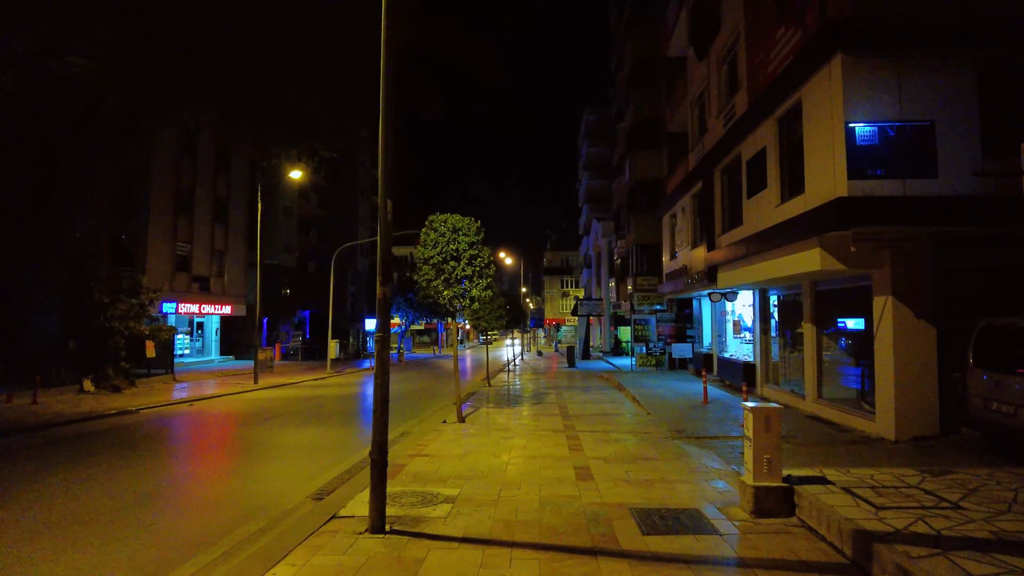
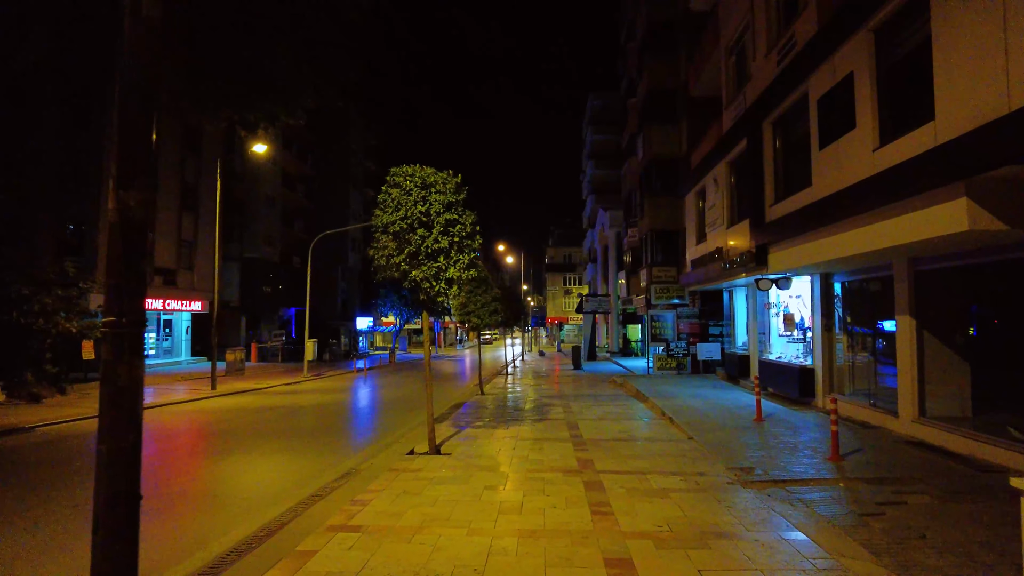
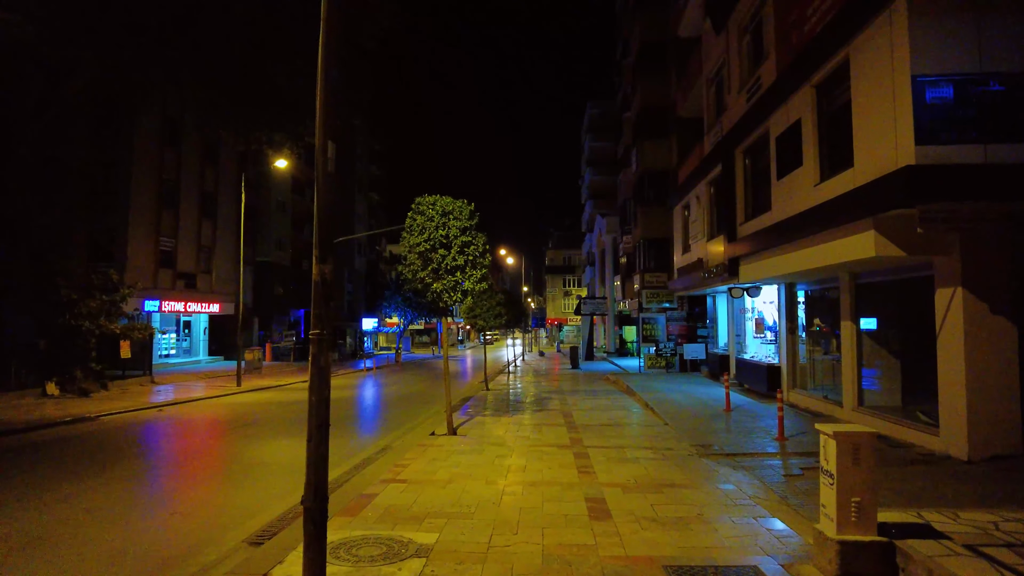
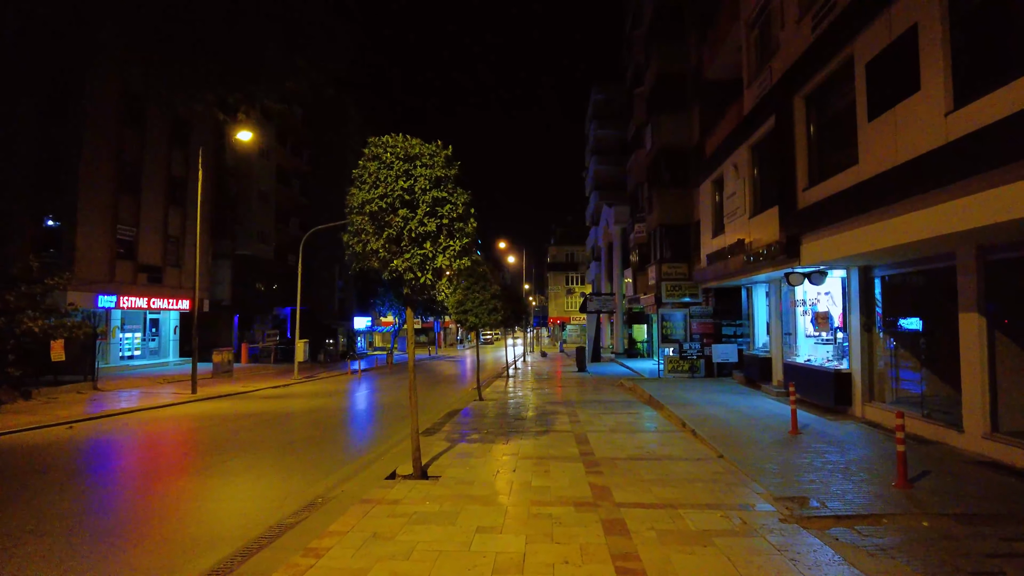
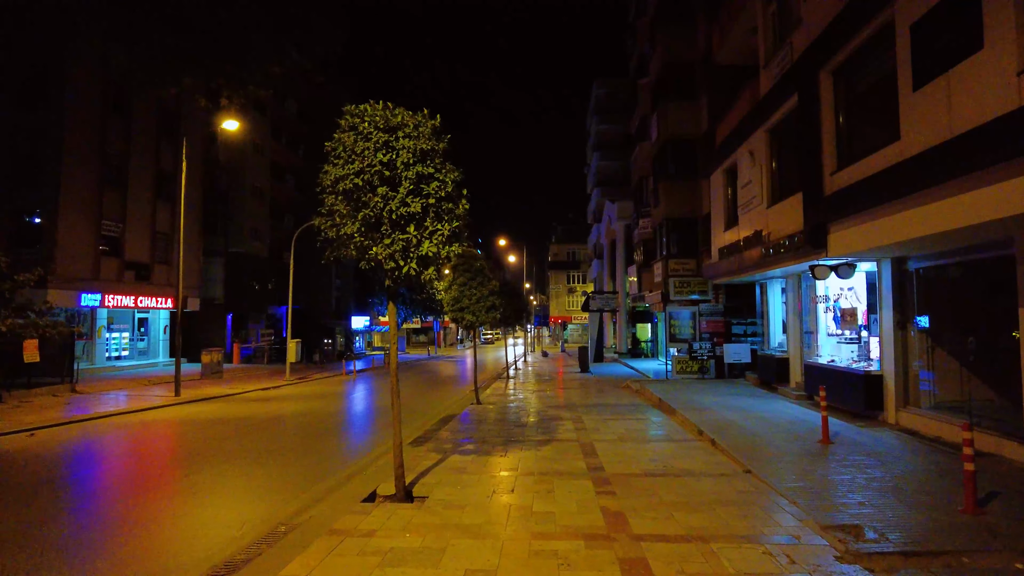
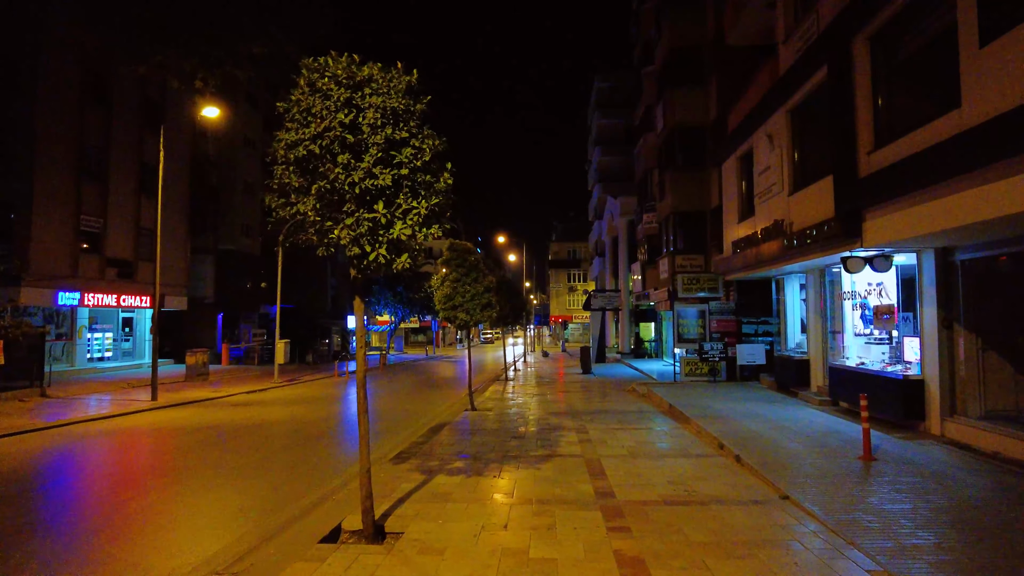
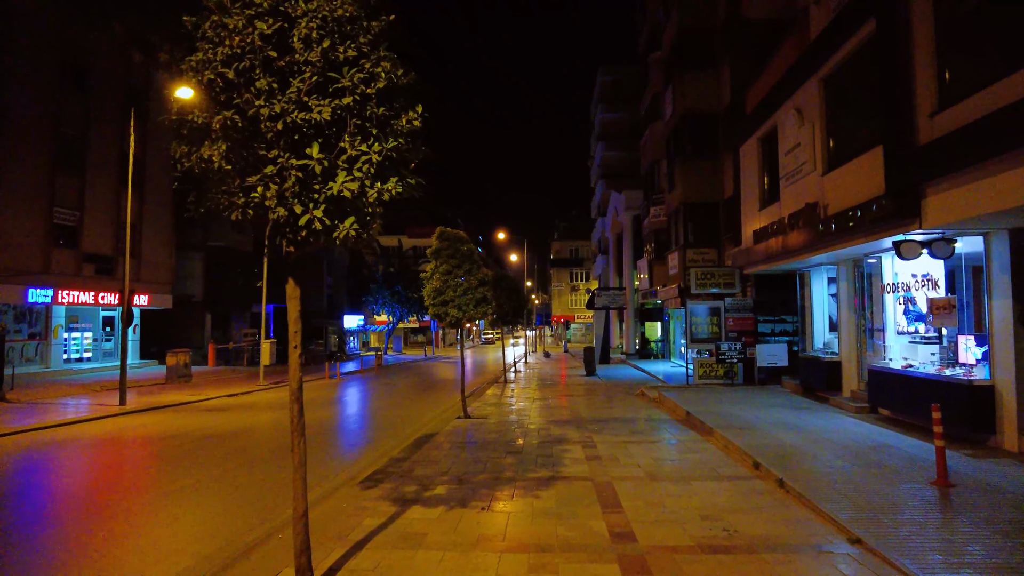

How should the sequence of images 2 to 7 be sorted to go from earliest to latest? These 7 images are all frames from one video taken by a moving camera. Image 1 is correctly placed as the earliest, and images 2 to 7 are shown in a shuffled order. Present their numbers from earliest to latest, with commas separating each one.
3, 2, 4, 5, 6, 7
